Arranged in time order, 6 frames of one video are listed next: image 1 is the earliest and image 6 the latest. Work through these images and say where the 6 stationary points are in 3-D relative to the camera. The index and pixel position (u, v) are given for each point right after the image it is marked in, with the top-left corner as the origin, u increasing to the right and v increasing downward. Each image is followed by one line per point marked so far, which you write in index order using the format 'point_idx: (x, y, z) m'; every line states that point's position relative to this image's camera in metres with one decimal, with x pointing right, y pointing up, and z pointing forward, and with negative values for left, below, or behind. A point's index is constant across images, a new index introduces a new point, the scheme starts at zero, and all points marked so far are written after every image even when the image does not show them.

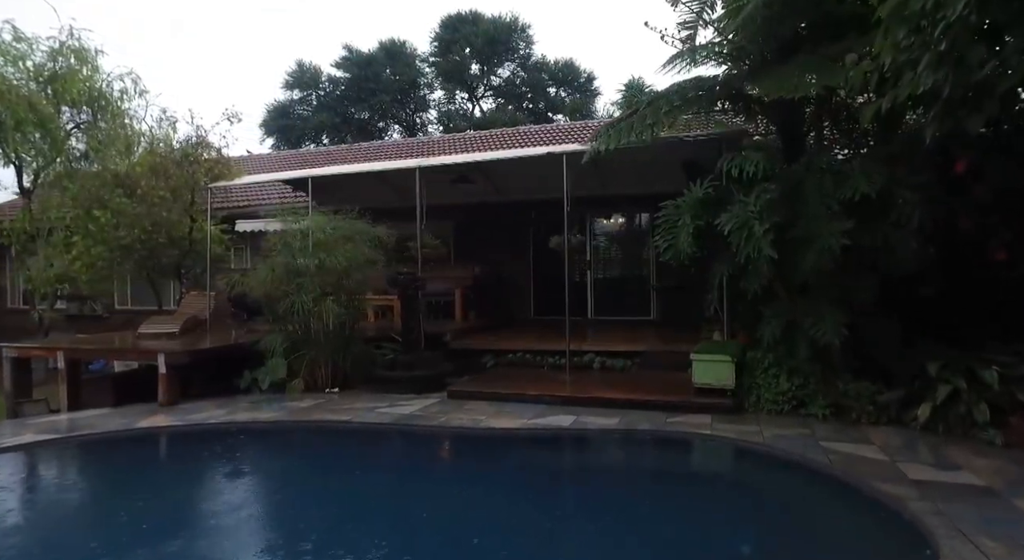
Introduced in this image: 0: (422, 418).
0: (-0.8, -1.2, +5.4) m
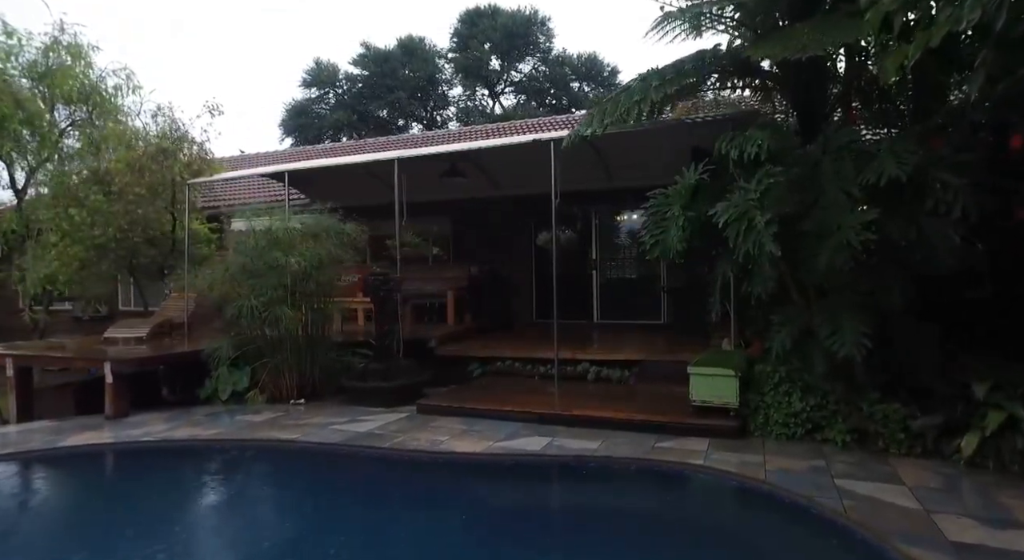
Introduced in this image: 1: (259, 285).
0: (-1.1, -1.2, +4.8) m
1: (-2.4, 0.0, +5.7) m
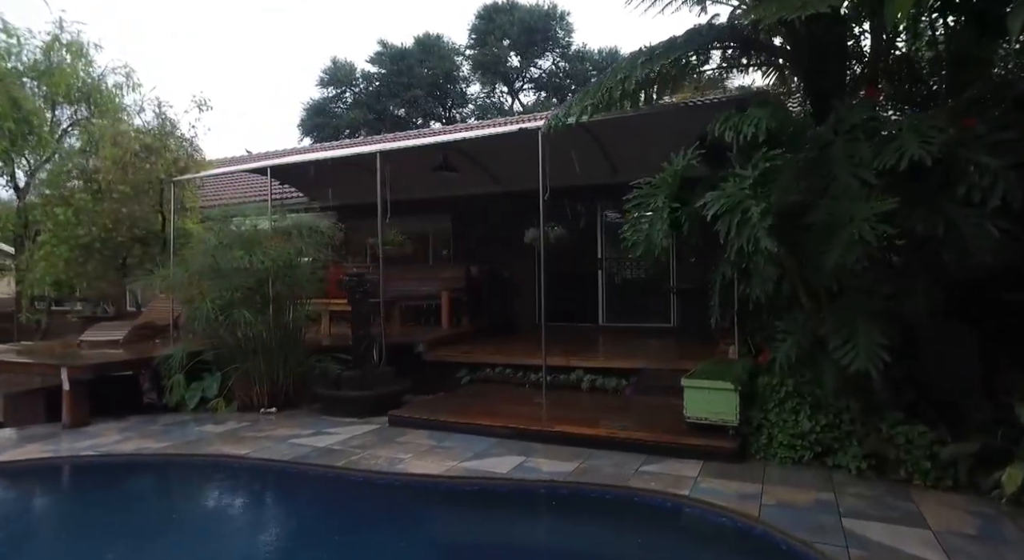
0: (-1.3, -1.3, +4.4) m
1: (-2.6, 0.0, +5.4) m
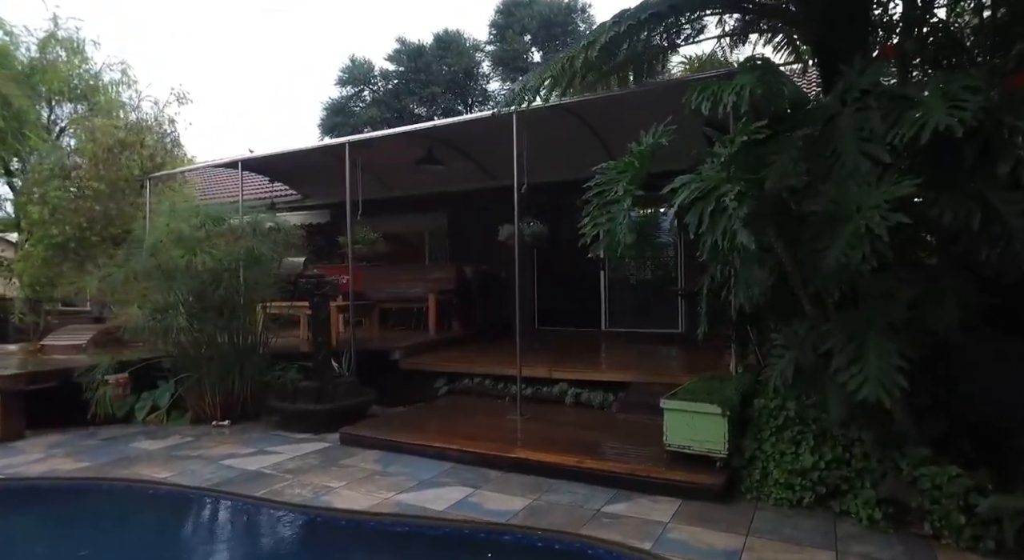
0: (-1.6, -1.3, +3.9) m
1: (-2.8, 0.0, +4.9) m
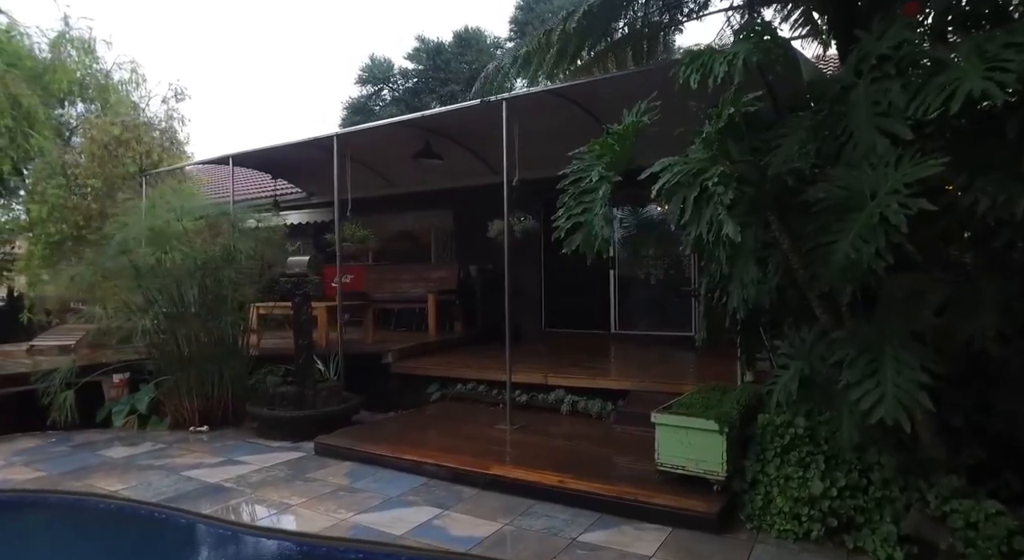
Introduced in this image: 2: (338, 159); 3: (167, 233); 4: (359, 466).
0: (-1.7, -1.3, +3.6) m
1: (-2.9, 0.0, +4.7) m
2: (-1.8, +1.3, +6.1) m
3: (-2.8, +0.4, +4.8) m
4: (-1.0, -1.3, +4.0) m
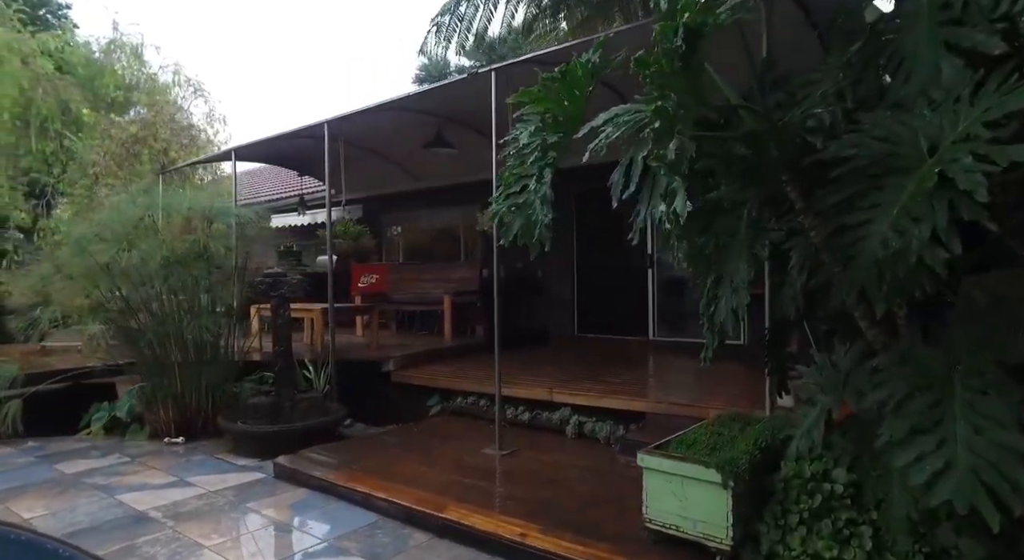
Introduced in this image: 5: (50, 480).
0: (-1.9, -1.3, +3.1) m
1: (-3.0, 0.0, +4.4) m
2: (-1.6, +1.3, +5.6) m
3: (-2.8, +0.4, +4.4) m
4: (-1.2, -1.3, +3.5) m
5: (-2.9, -1.3, +3.8) m
